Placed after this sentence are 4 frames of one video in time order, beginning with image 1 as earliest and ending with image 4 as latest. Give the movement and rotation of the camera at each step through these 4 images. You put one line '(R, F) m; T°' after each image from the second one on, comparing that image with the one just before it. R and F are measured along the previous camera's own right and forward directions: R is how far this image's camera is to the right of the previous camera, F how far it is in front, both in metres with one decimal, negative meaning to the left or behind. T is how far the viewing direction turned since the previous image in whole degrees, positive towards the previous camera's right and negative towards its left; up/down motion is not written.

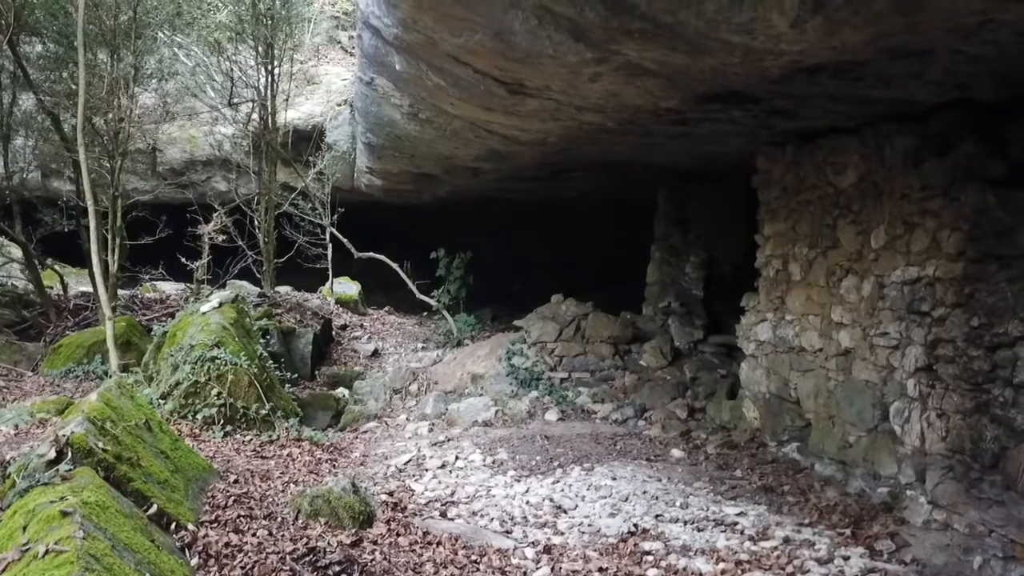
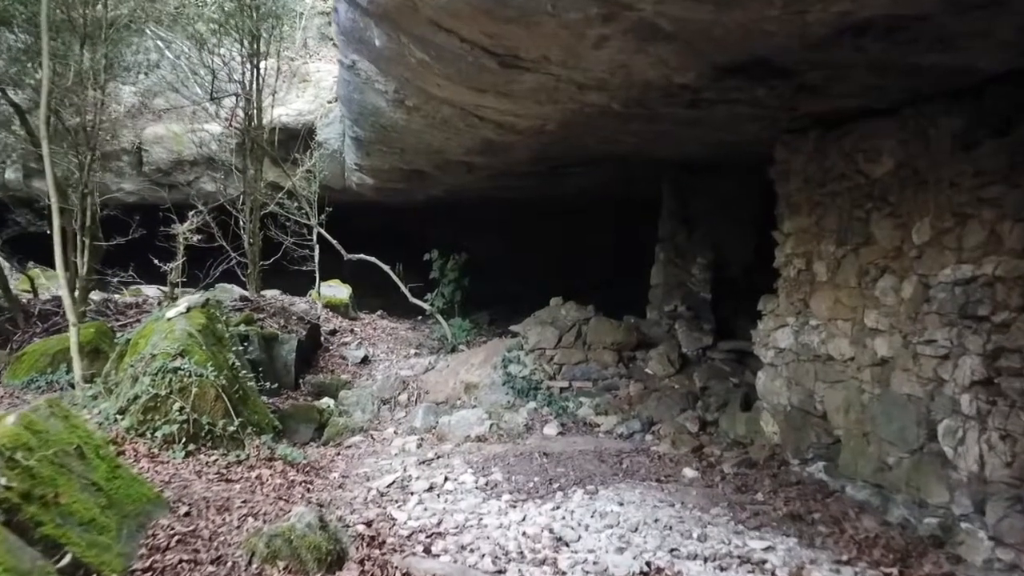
(0.0, +0.5) m; 0°
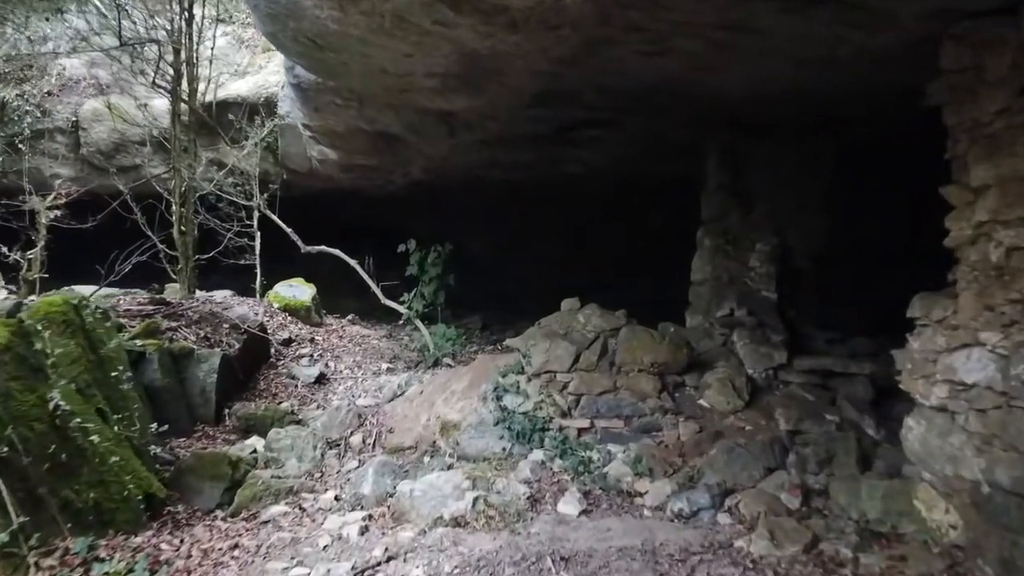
(0.0, +2.0) m; 0°
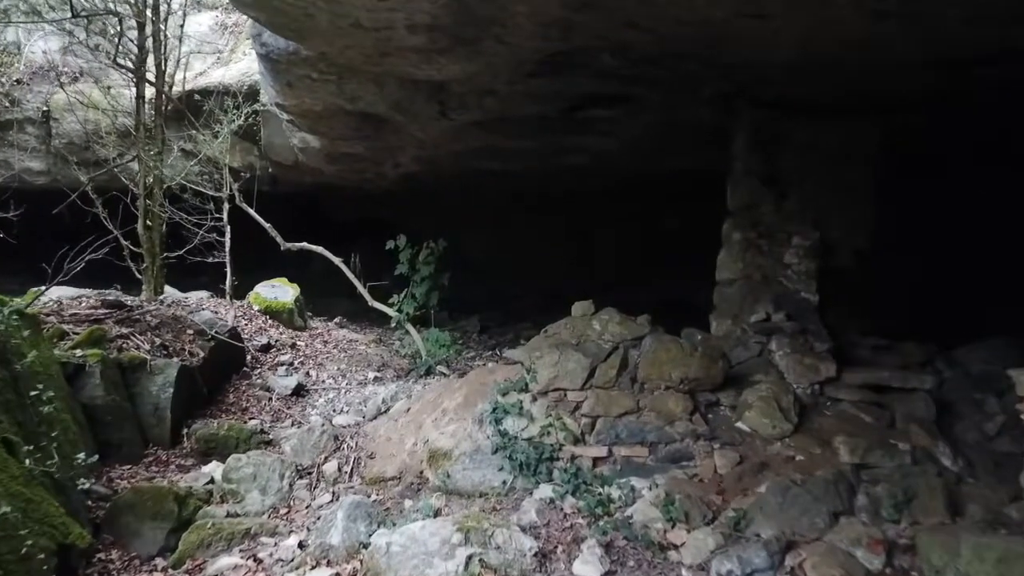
(0.0, +0.7) m; 0°
